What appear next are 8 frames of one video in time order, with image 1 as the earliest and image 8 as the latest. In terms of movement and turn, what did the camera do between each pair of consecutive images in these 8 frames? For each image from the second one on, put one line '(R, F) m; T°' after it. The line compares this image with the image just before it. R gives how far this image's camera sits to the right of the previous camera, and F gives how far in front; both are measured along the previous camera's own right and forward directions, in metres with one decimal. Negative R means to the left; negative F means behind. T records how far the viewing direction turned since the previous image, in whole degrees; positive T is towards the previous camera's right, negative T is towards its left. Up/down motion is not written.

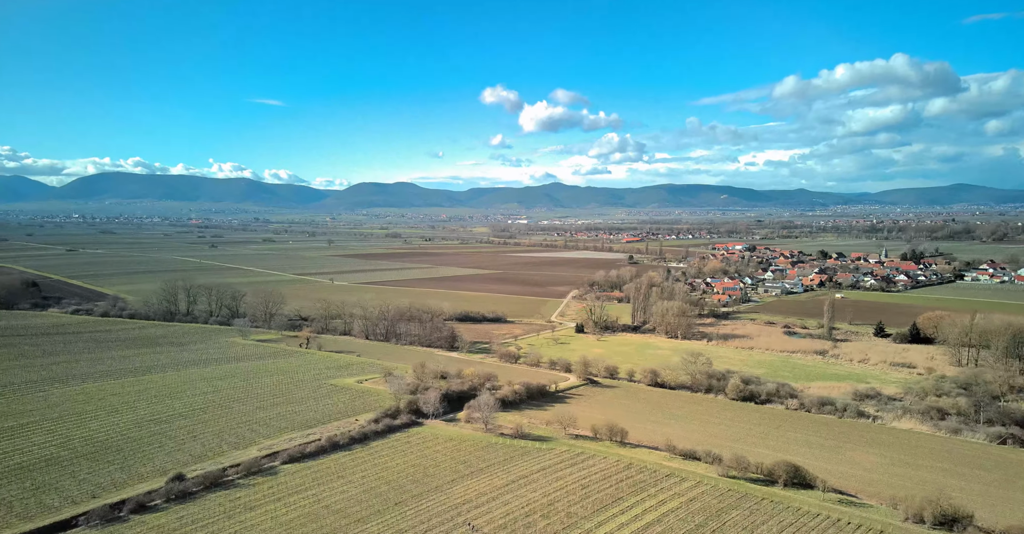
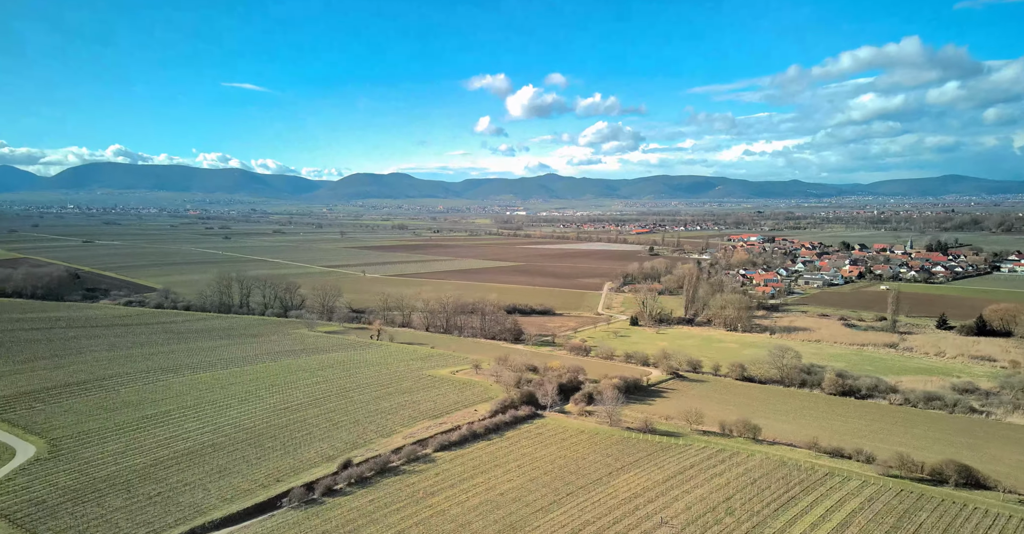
(-2.7, +0.1) m; -4°
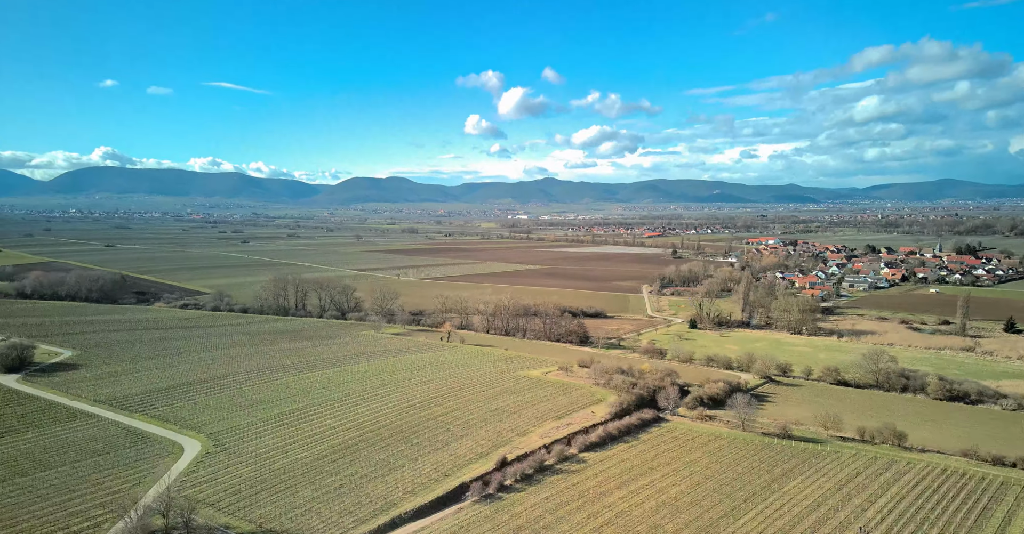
(-2.6, 0.0) m; -4°
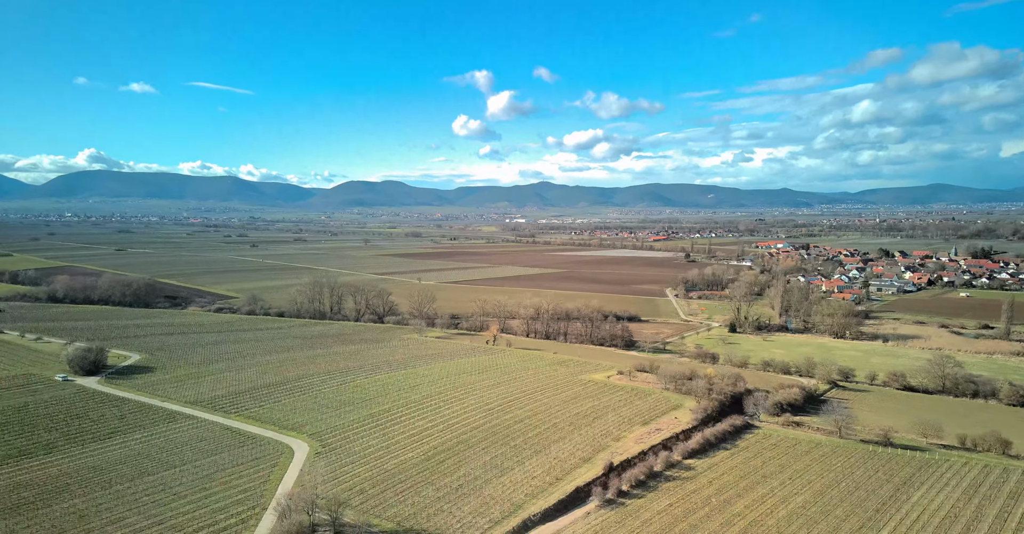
(-1.9, -0.1) m; -2°
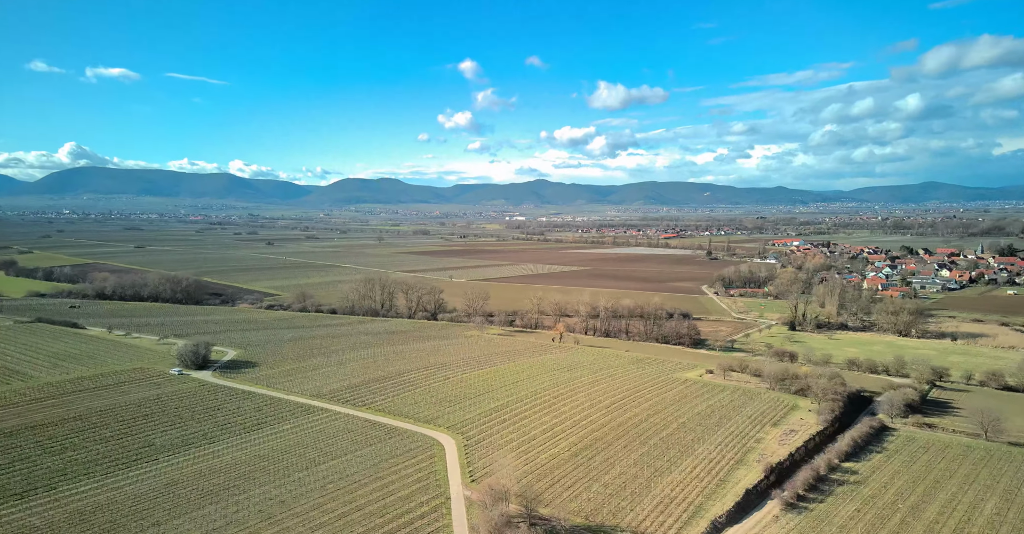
(-2.7, -0.2) m; -3°
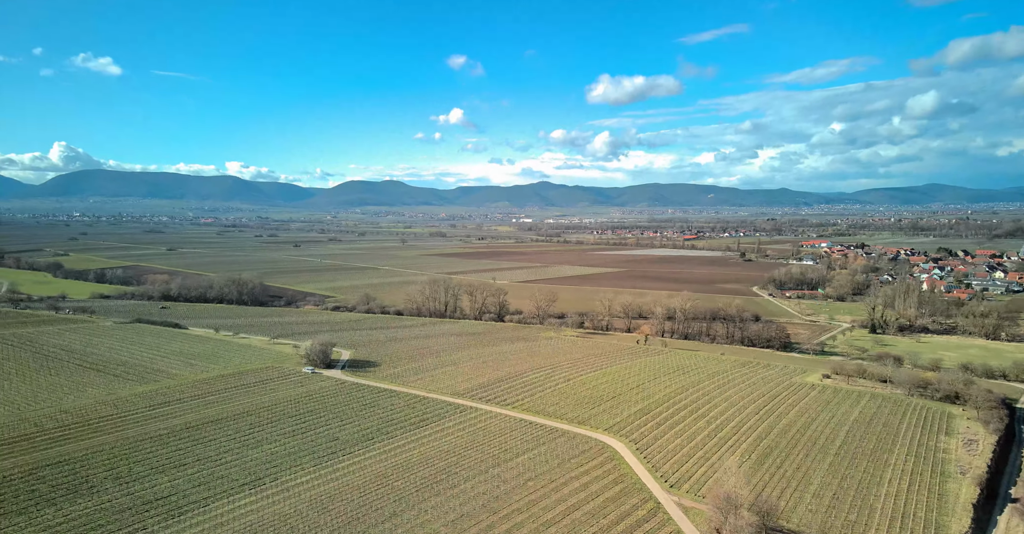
(-3.3, -0.4) m; -5°
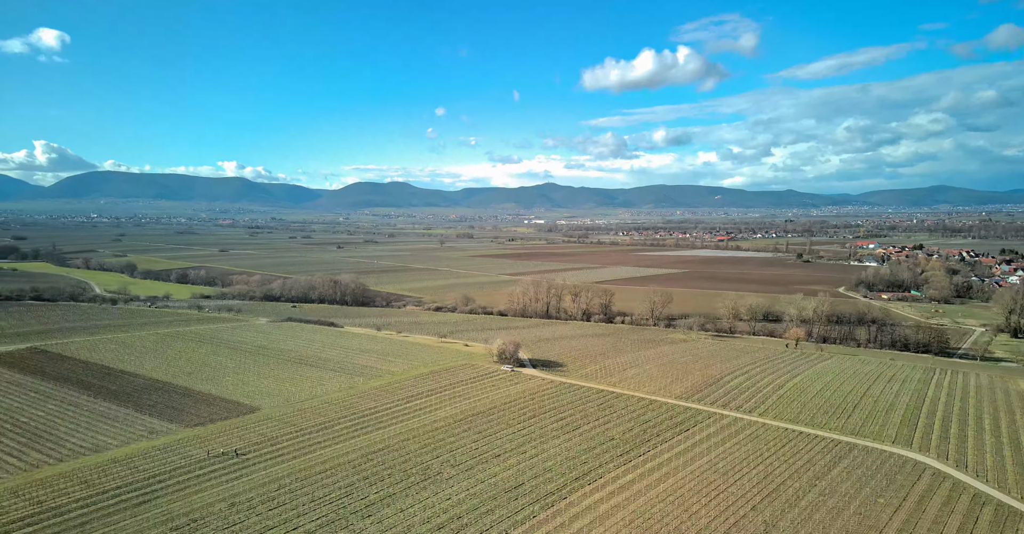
(-5.8, -1.0) m; -7°
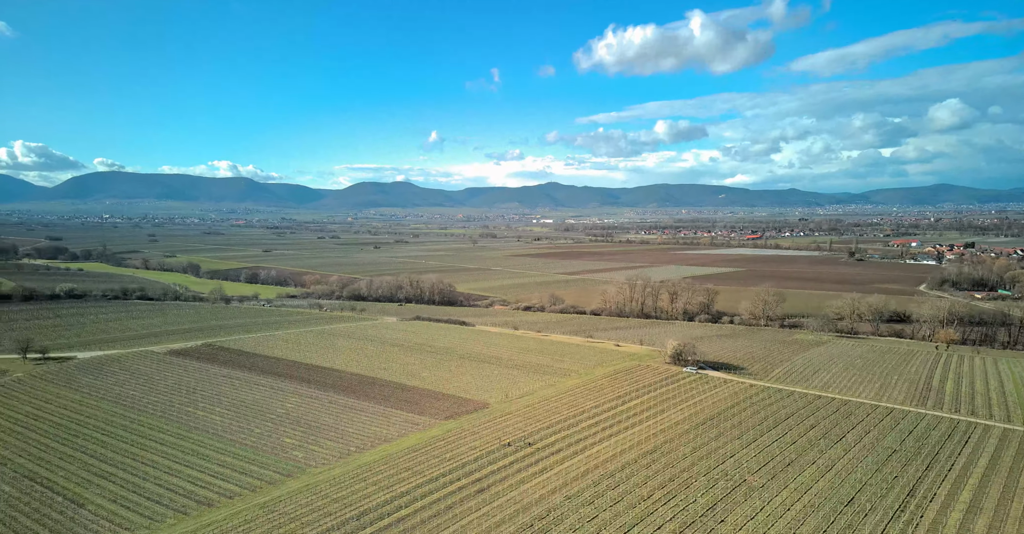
(-5.9, -1.0) m; -7°
